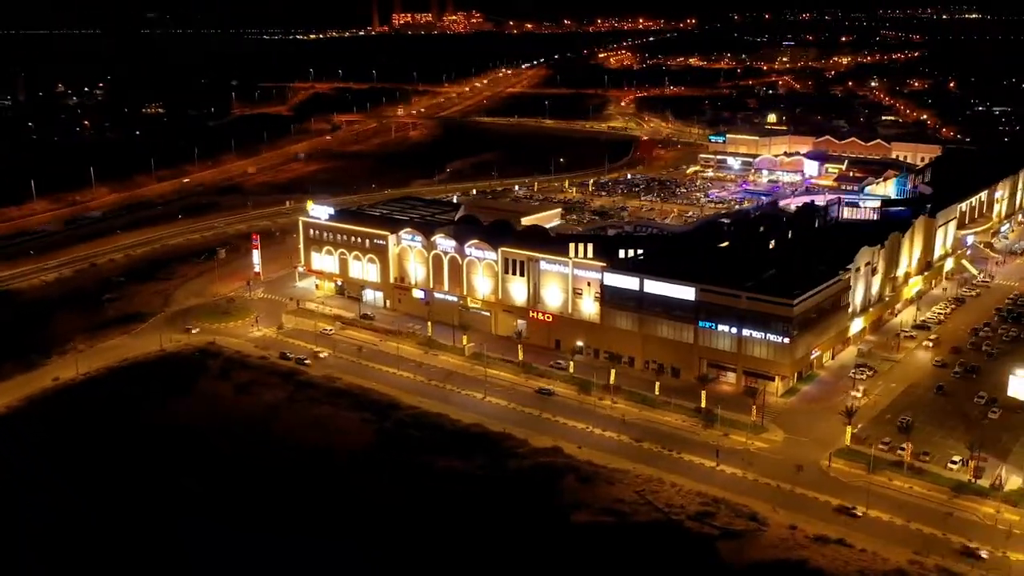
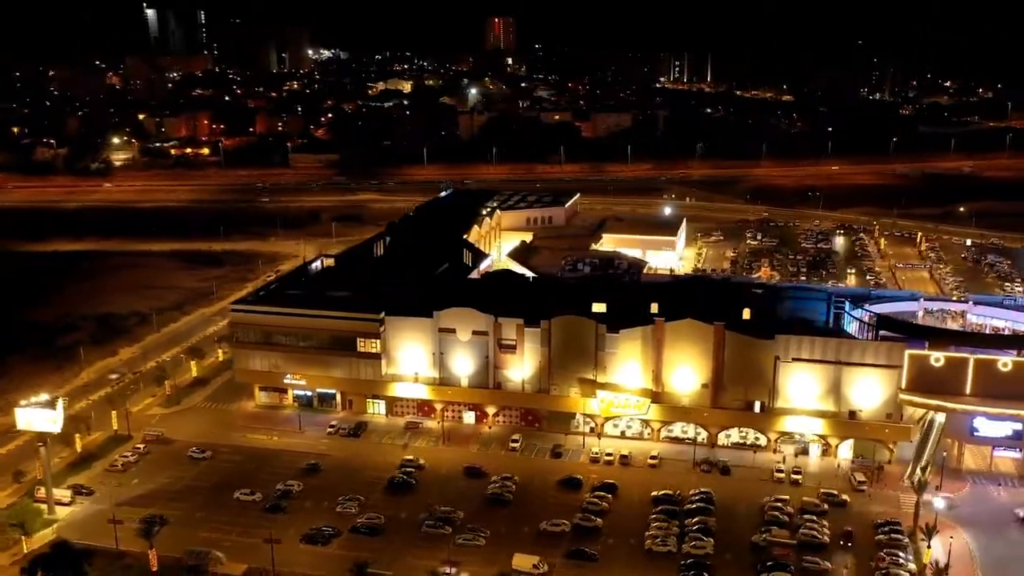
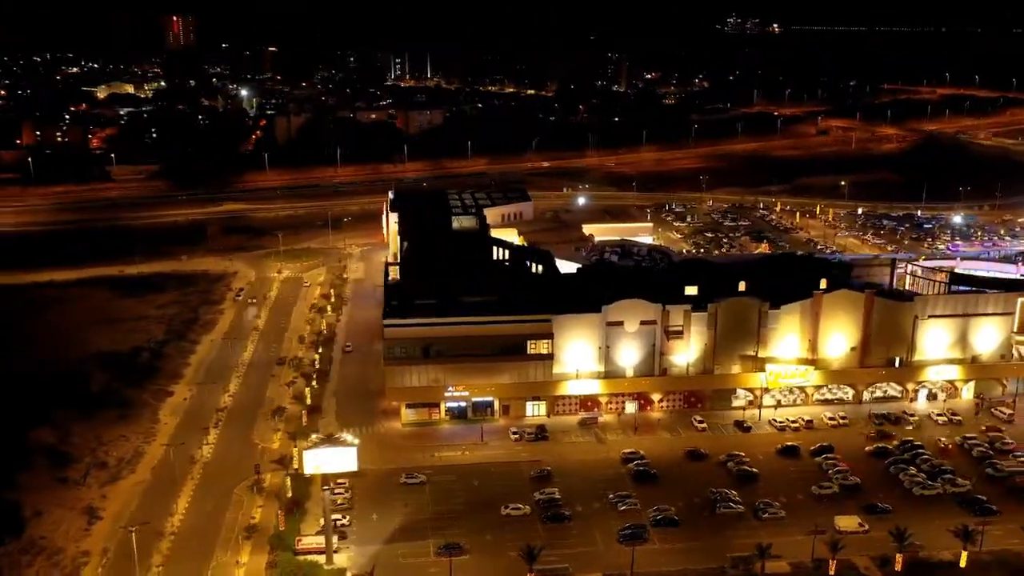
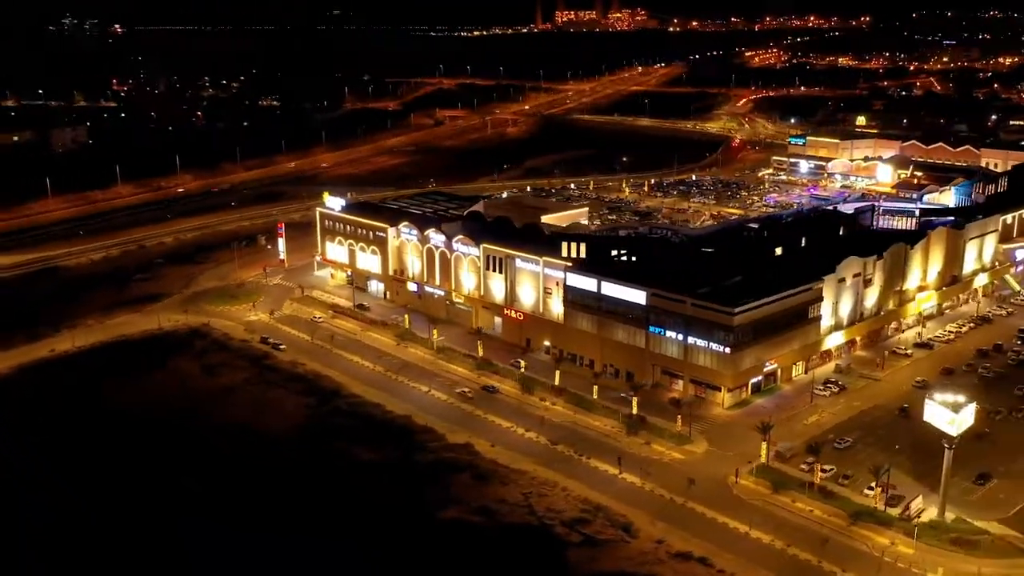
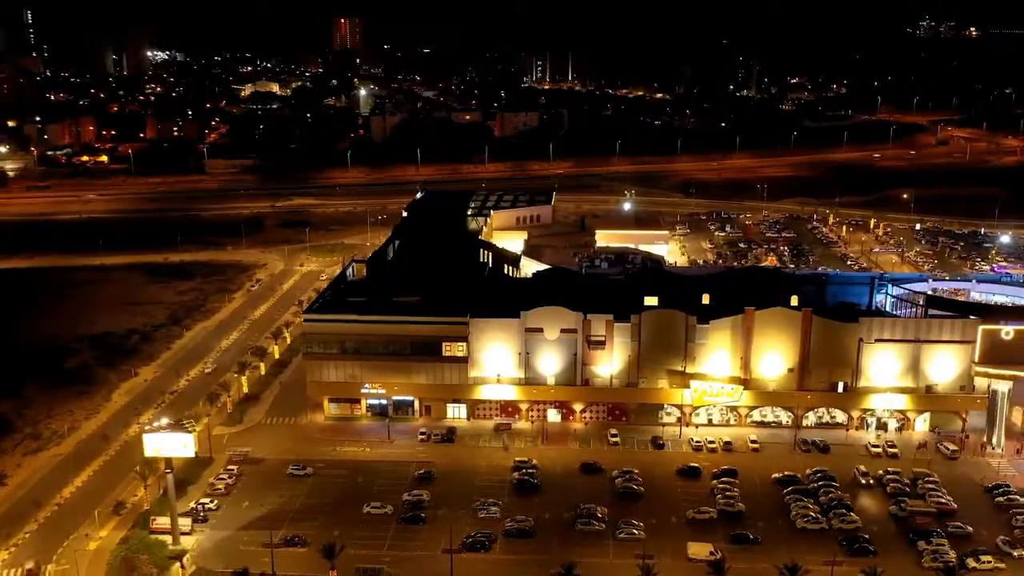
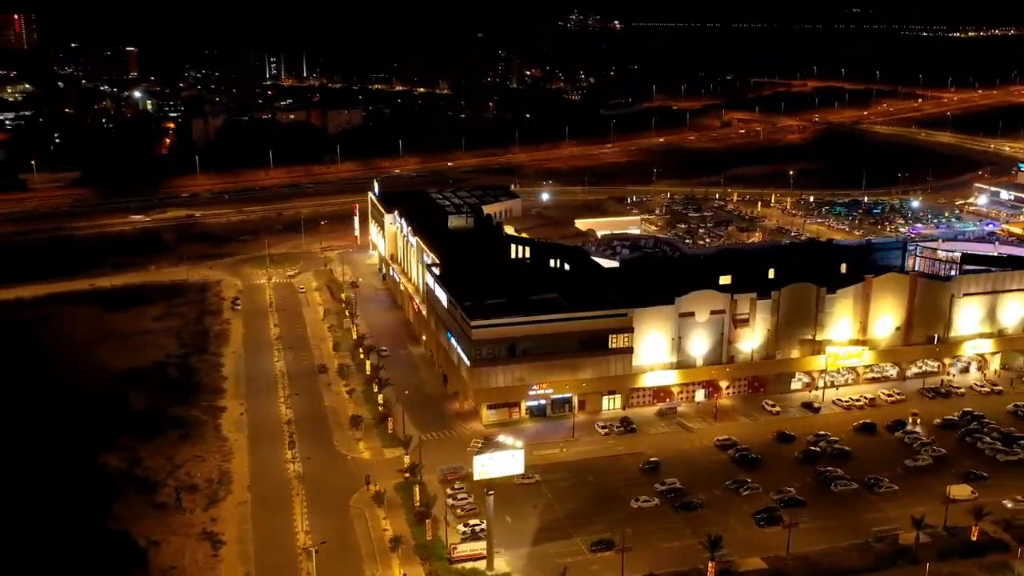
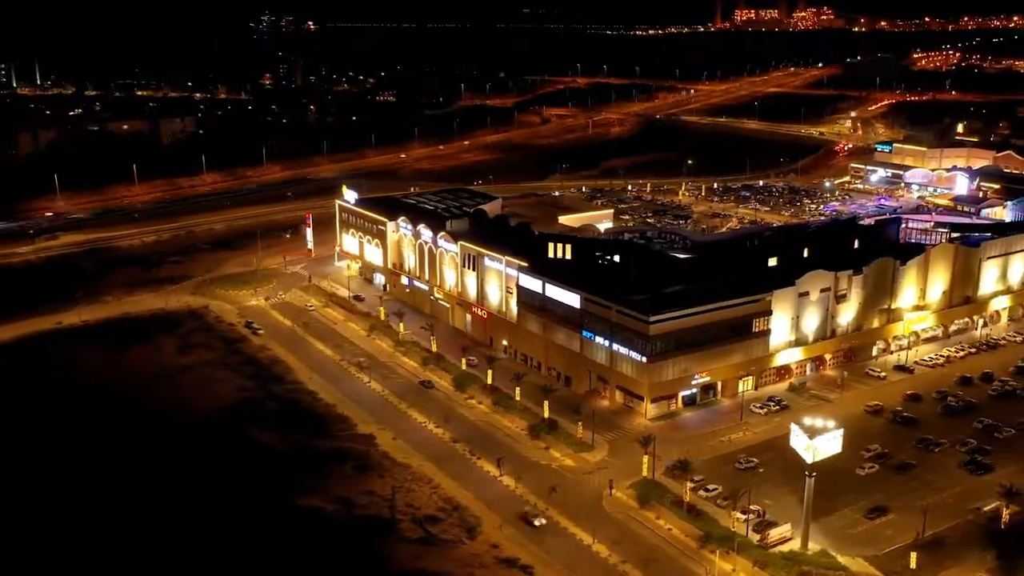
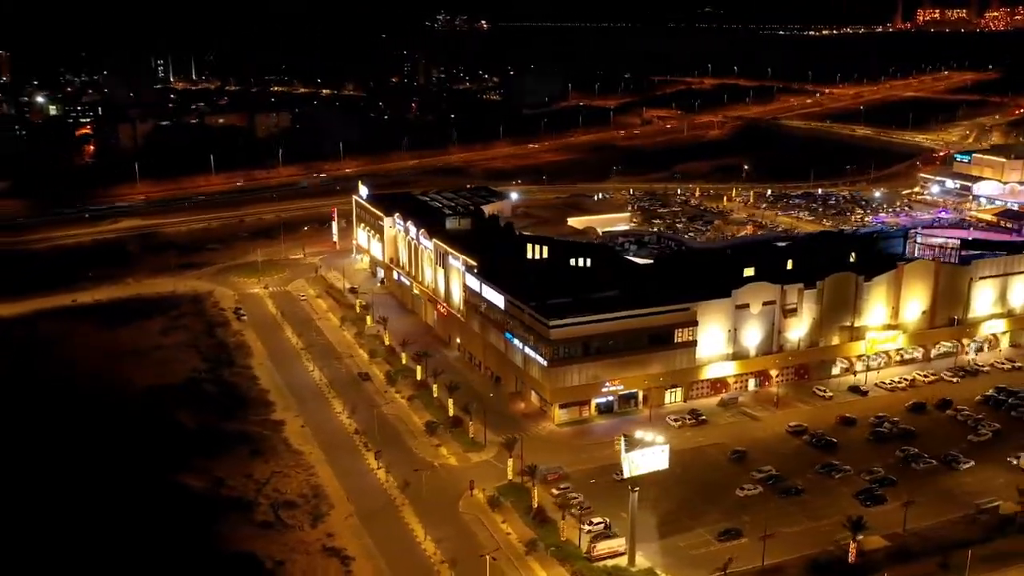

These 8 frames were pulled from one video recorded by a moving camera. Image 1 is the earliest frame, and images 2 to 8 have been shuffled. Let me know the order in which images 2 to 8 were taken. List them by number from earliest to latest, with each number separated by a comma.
4, 7, 8, 6, 3, 5, 2
